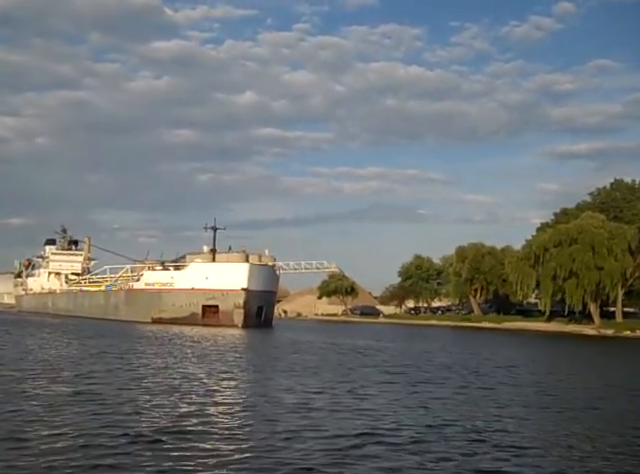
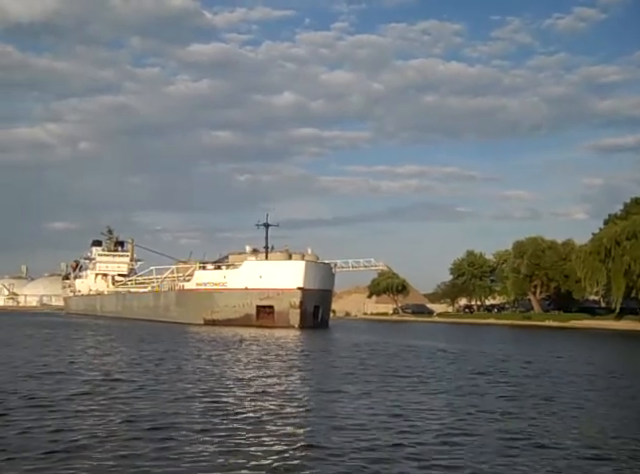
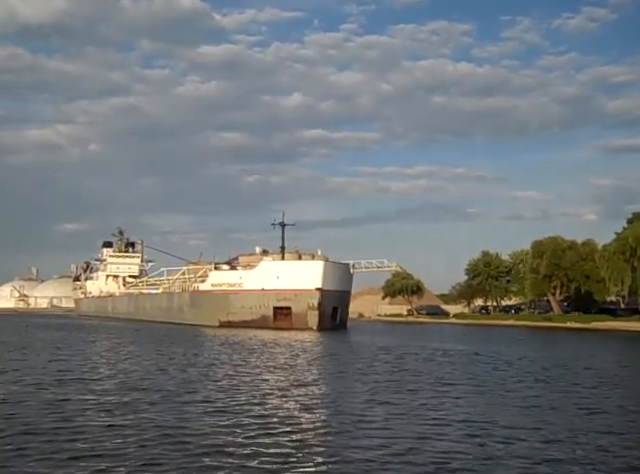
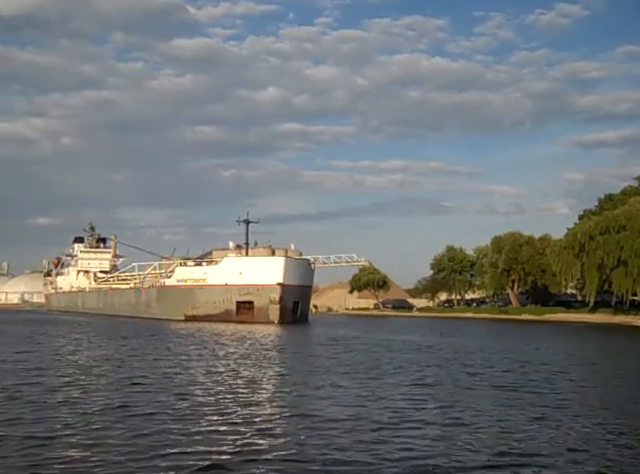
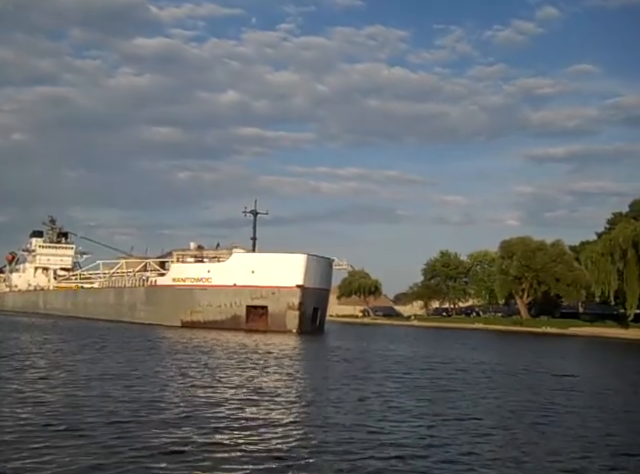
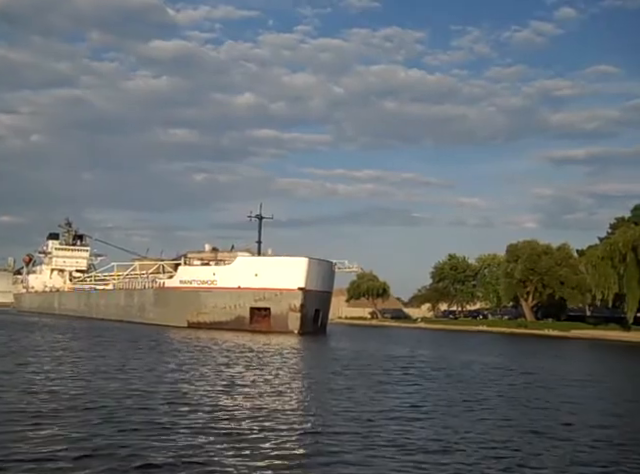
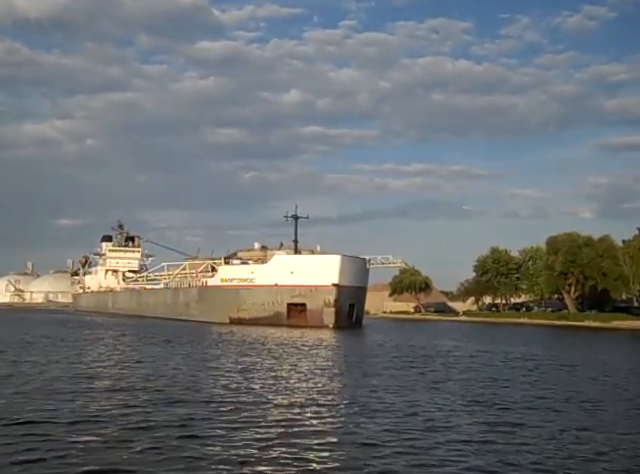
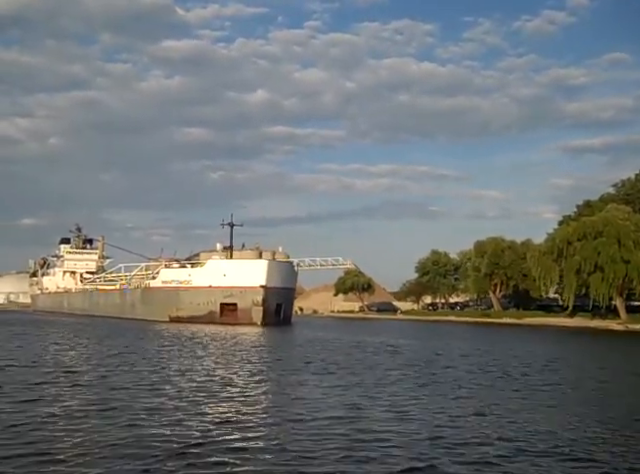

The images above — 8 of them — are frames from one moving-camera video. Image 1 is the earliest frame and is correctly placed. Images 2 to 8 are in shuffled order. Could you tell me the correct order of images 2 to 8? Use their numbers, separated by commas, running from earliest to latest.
8, 4, 2, 3, 7, 6, 5
